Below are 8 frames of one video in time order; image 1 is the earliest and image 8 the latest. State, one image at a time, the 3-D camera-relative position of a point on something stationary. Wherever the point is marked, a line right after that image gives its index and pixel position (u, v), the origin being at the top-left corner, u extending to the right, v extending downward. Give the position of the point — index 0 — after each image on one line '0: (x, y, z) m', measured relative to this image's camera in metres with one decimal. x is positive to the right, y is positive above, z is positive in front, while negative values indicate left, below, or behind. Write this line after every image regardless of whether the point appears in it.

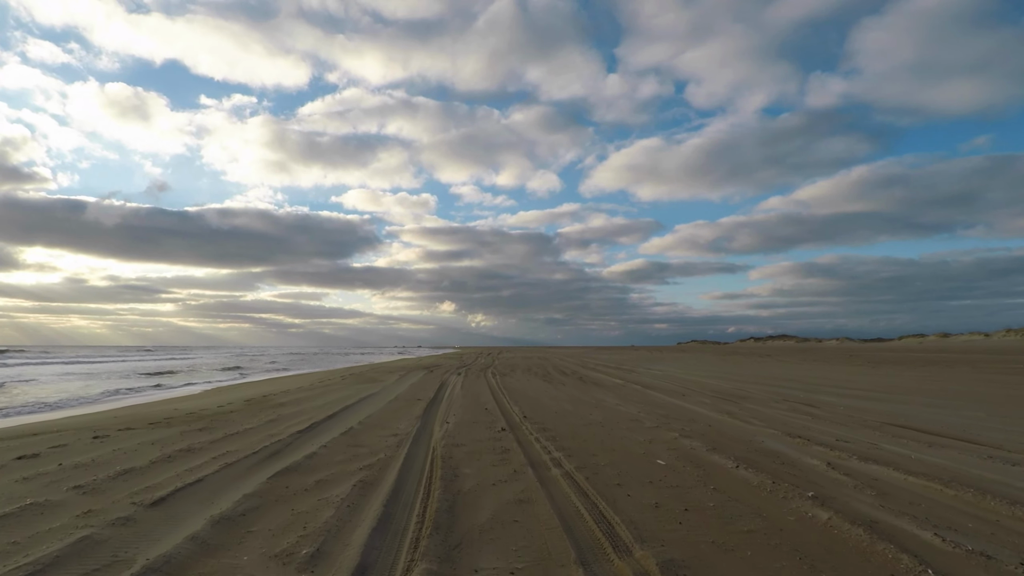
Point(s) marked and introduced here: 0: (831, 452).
0: (+4.9, -2.5, +7.0) m
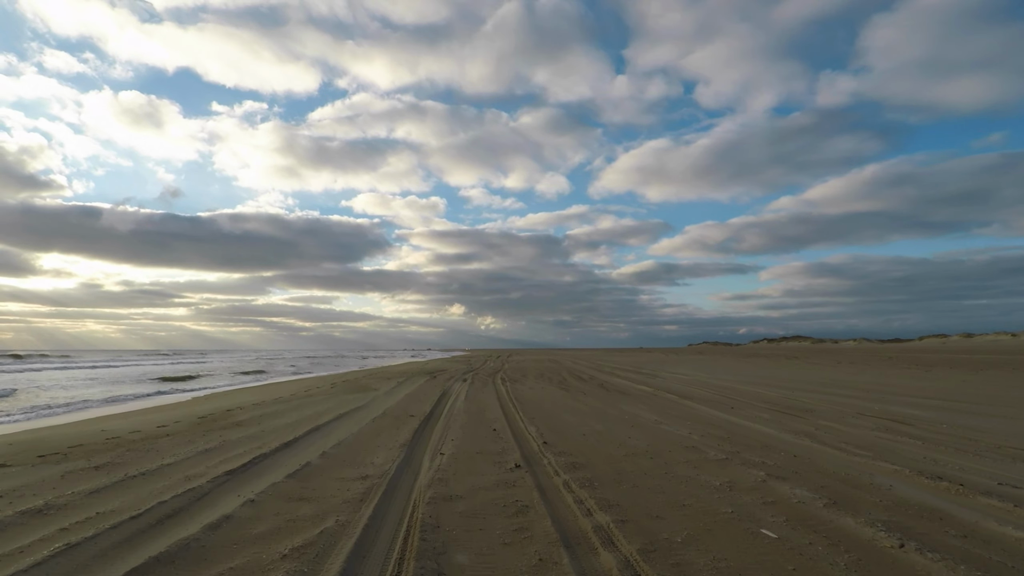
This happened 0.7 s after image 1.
0: (+5.1, -2.2, +4.6) m
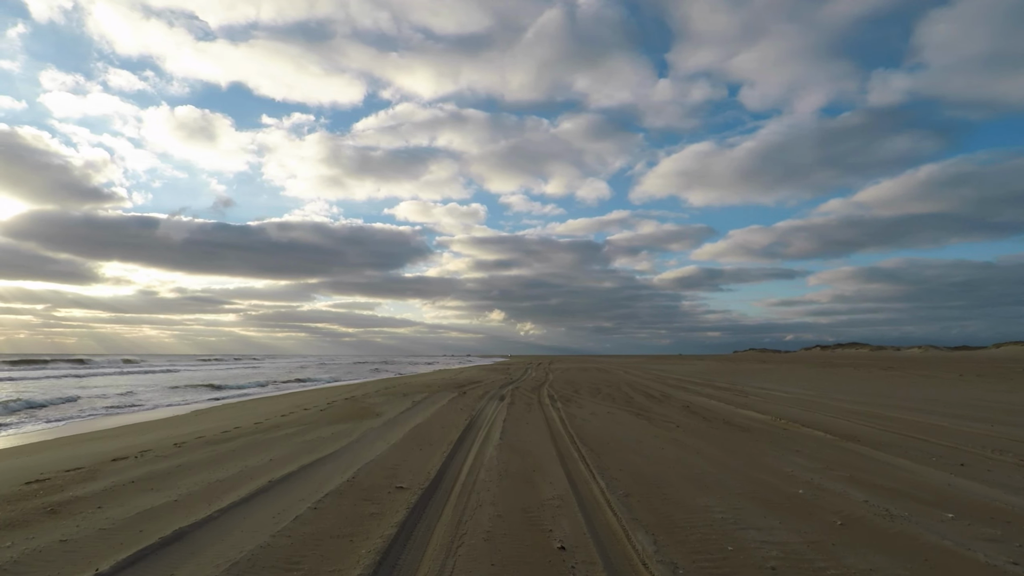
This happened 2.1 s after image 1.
0: (+5.5, -1.7, -0.4) m
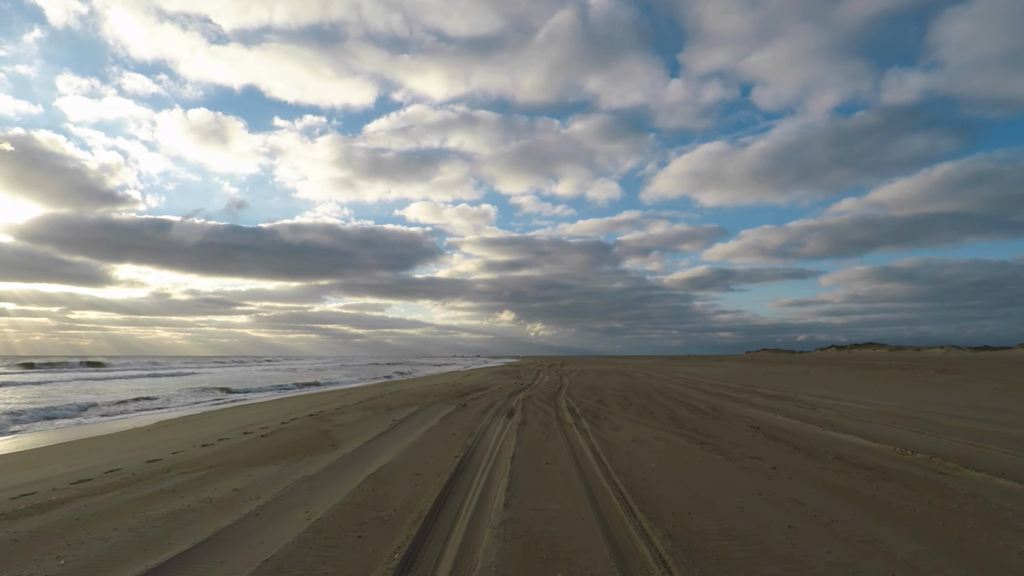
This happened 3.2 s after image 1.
0: (+5.6, -1.3, -3.4) m
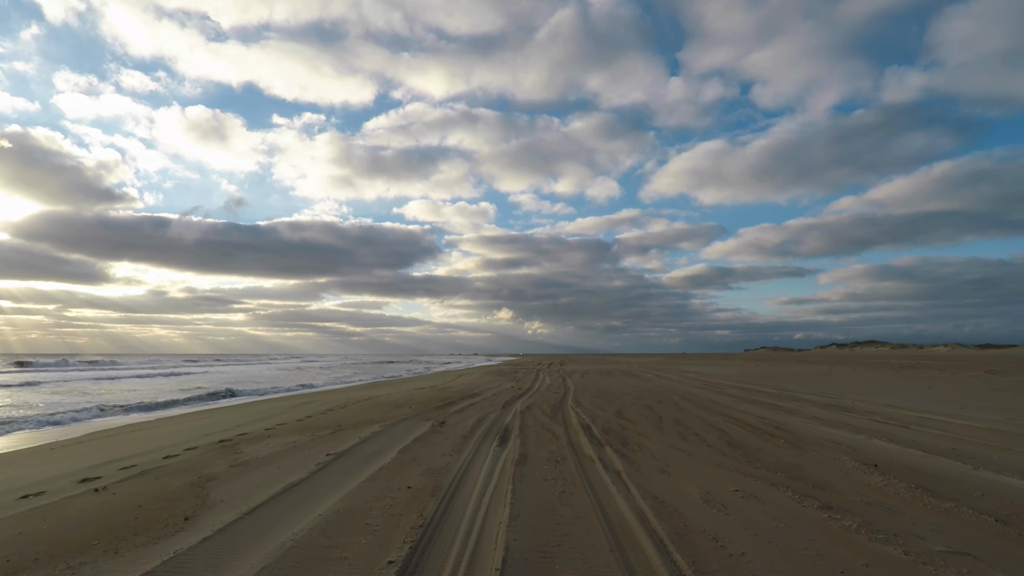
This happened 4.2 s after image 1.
0: (+6.0, -1.3, -4.0) m
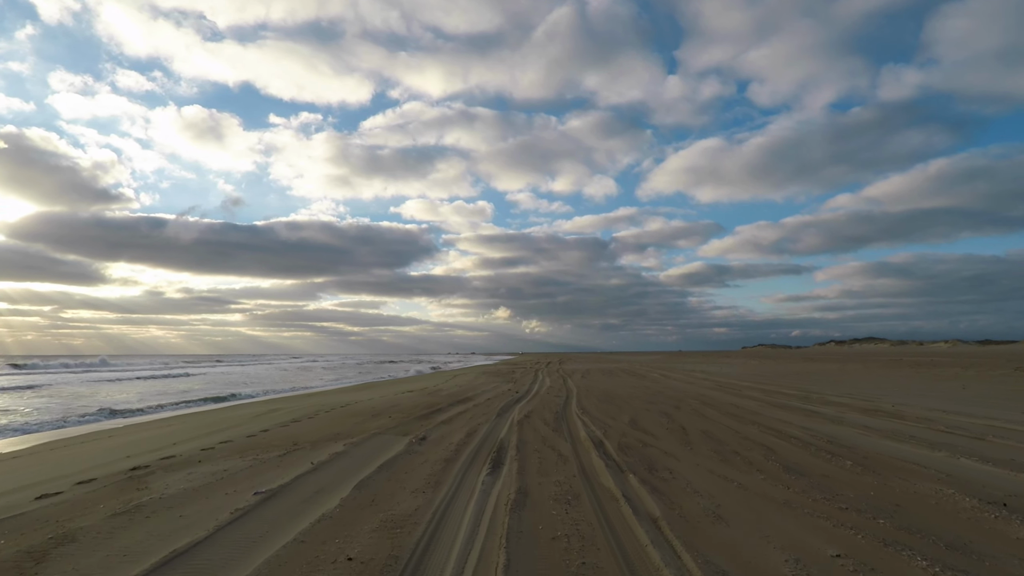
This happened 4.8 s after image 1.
0: (+5.9, -1.3, -4.1) m
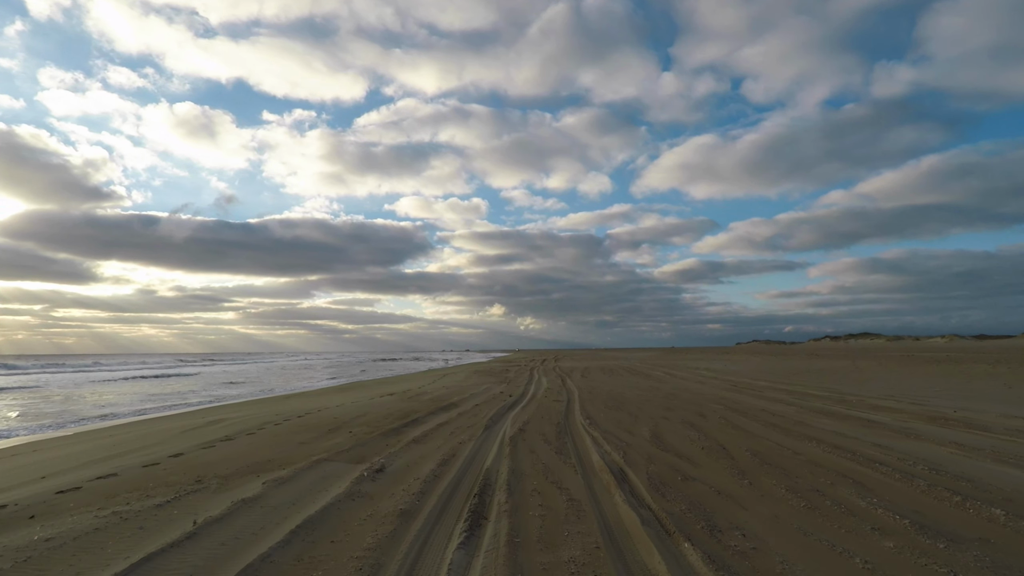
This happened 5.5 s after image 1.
0: (+5.8, -1.2, -4.3) m
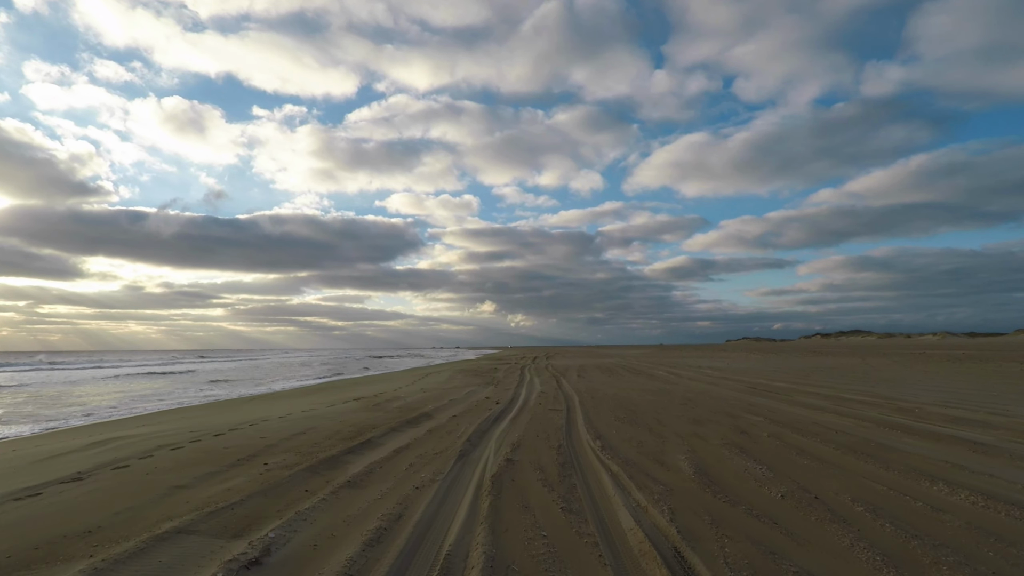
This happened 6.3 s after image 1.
0: (+5.6, -1.2, -4.8) m
